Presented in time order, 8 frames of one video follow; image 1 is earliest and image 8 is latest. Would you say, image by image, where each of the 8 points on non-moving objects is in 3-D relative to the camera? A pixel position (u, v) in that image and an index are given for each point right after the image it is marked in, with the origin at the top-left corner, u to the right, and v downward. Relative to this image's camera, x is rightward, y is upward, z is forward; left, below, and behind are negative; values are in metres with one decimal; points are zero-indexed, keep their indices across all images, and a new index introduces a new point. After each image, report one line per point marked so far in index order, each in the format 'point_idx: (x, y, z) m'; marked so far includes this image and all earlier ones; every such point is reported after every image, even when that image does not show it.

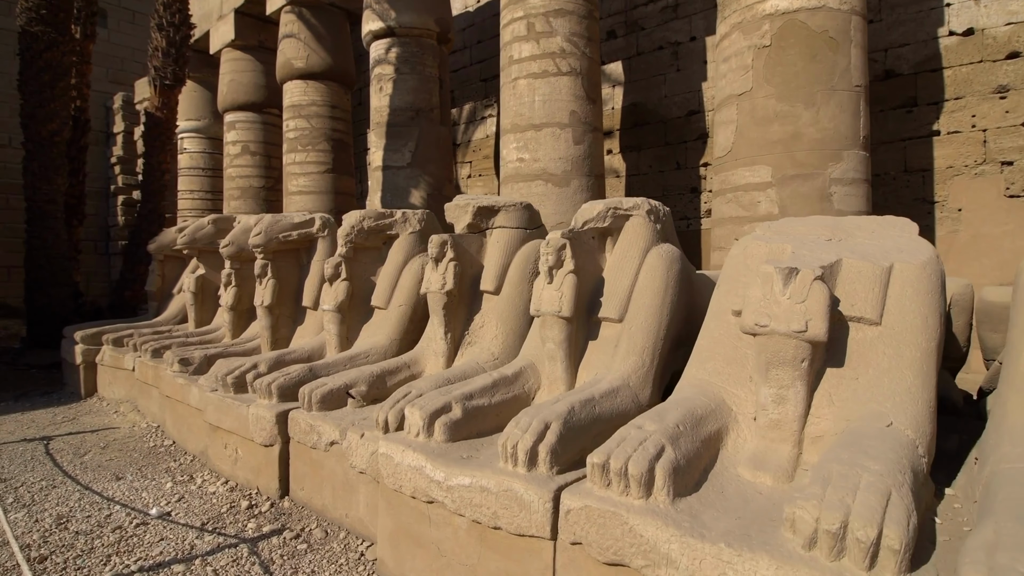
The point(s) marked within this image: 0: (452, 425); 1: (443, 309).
0: (-0.2, -0.5, +2.3) m
1: (-0.3, -0.1, +3.2) m
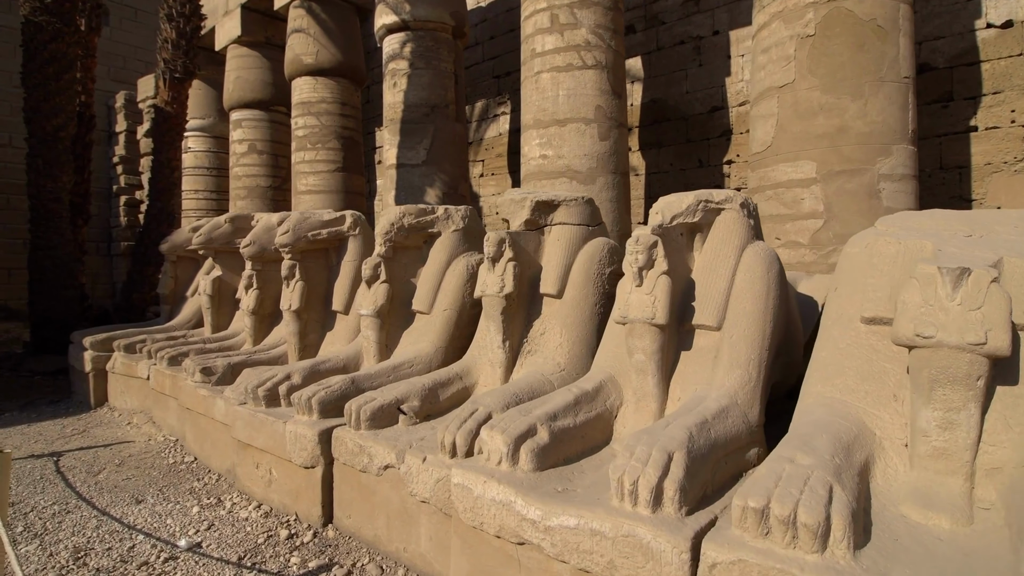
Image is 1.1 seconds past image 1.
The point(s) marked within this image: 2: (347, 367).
0: (+0.1, -0.5, +2.0) m
1: (0.0, -0.1, +2.9) m
2: (-0.9, -0.4, +3.5) m
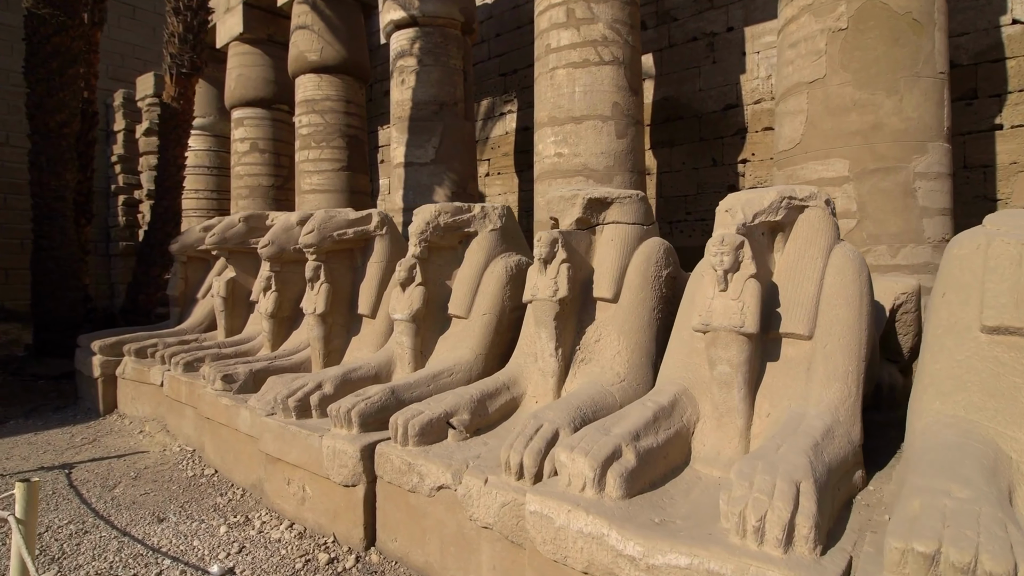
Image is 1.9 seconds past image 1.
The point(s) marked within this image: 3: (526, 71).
0: (+0.3, -0.5, +1.8) m
1: (+0.2, -0.1, +2.7) m
2: (-0.7, -0.5, +3.3) m
3: (+0.2, +3.7, +11.0) m
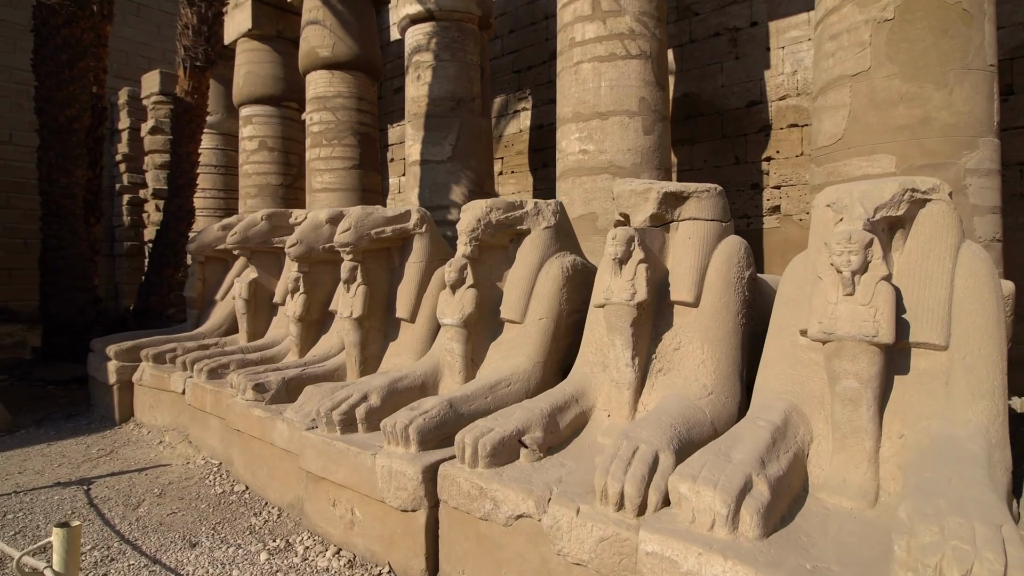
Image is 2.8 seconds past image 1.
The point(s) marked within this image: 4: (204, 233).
0: (+0.6, -0.5, +1.5) m
1: (+0.5, -0.1, +2.4) m
2: (-0.4, -0.5, +3.0) m
3: (+0.4, +3.7, +10.7) m
4: (-2.5, +0.4, +5.1) m
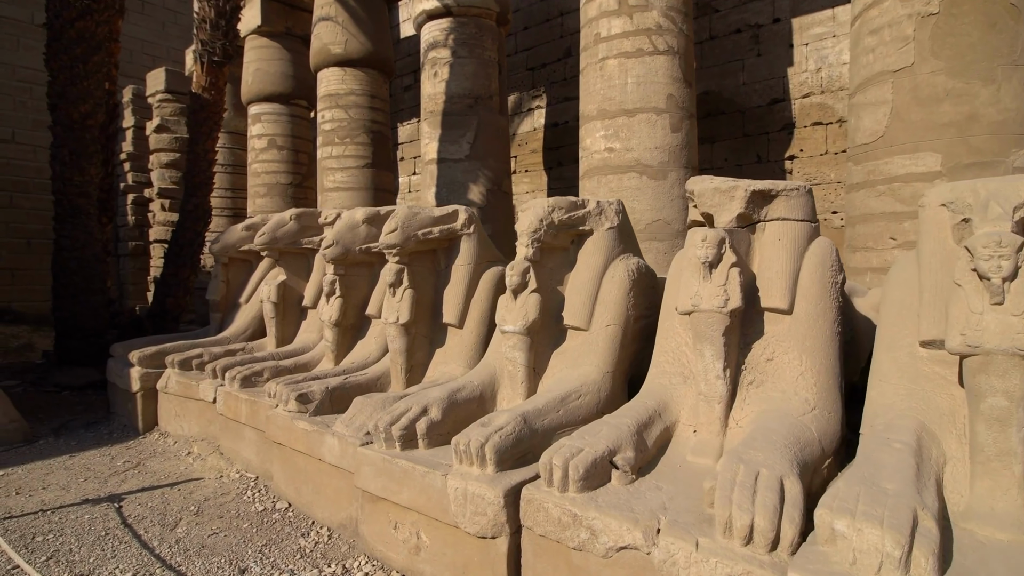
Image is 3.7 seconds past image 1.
0: (+0.9, -0.6, +1.3) m
1: (+0.7, -0.2, +2.2) m
2: (-0.1, -0.5, +2.8) m
3: (+0.7, +3.7, +10.5) m
4: (-2.2, +0.4, +4.9) m
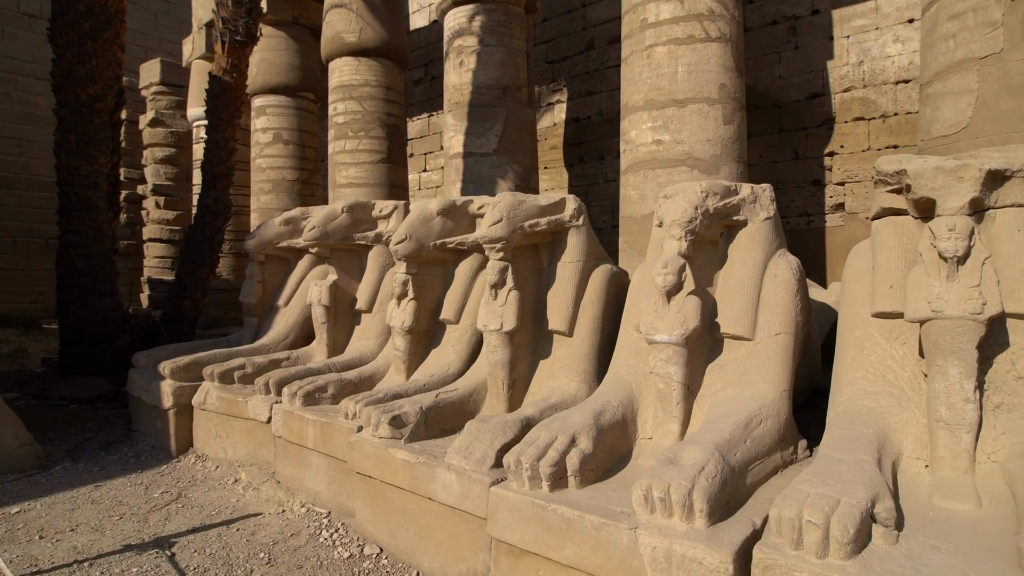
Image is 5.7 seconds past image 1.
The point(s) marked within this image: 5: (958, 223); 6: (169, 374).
0: (+1.5, -0.6, +0.9) m
1: (+1.3, -0.2, +1.8) m
2: (+0.4, -0.5, +2.4) m
3: (+1.0, +3.7, +10.1) m
4: (-1.7, +0.4, +4.3) m
5: (+1.3, +0.2, +1.8) m
6: (-2.0, -0.5, +3.8) m
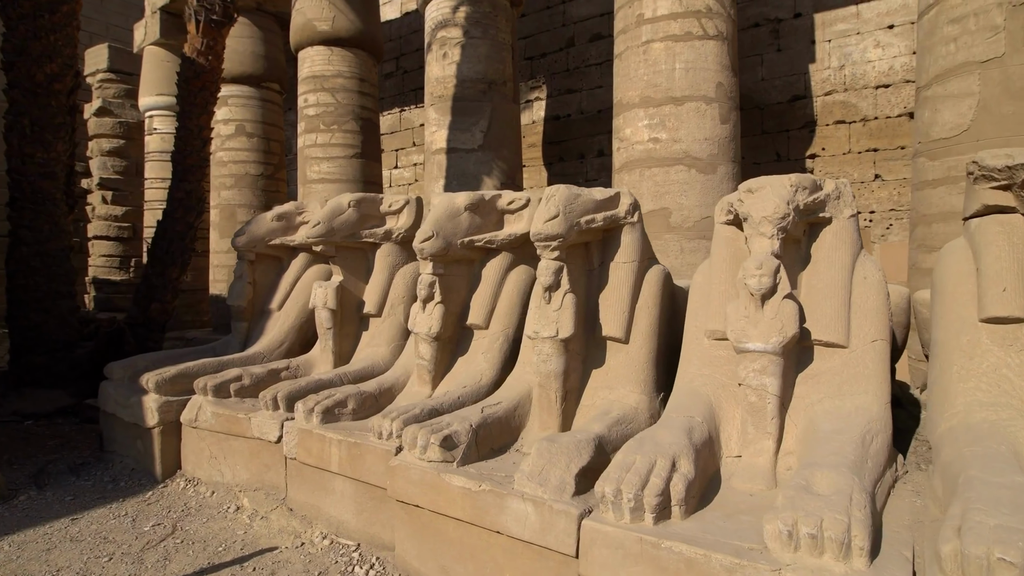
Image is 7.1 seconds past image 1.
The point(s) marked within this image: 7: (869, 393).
0: (+1.8, -0.6, +0.7) m
1: (+1.6, -0.2, +1.6) m
2: (+0.7, -0.5, +2.1) m
3: (+0.7, +3.6, +9.9) m
4: (-1.6, +0.4, +3.9) m
5: (+1.6, +0.2, +1.7) m
6: (-1.9, -0.5, +3.3) m
7: (+1.2, -0.3, +2.0) m
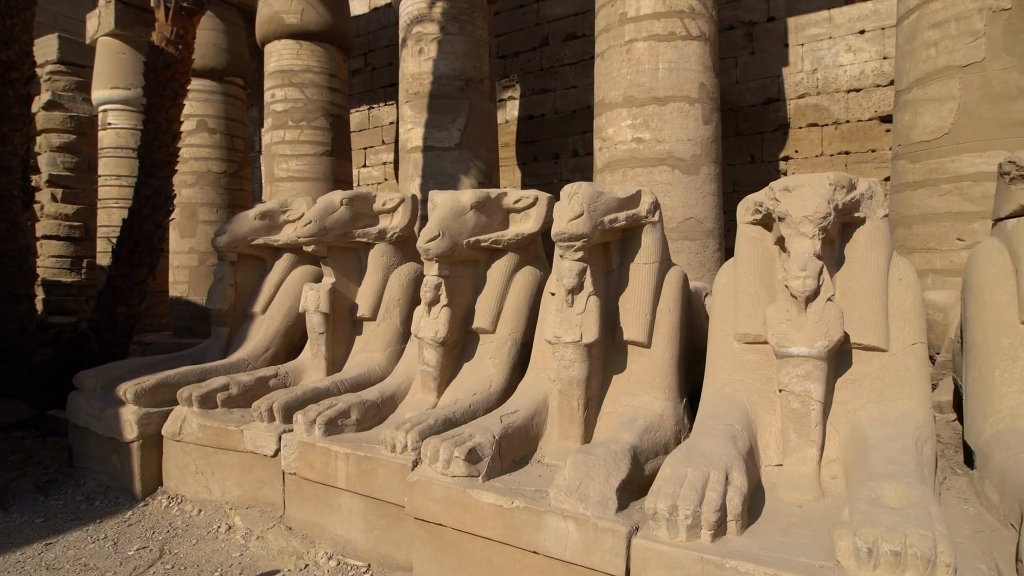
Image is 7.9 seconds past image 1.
0: (+2.0, -0.6, +0.7) m
1: (+1.7, -0.2, +1.6) m
2: (+0.8, -0.5, +2.0) m
3: (+0.3, +3.6, +9.8) m
4: (-1.6, +0.4, +3.7) m
5: (+1.7, +0.2, +1.6) m
6: (-1.9, -0.5, +3.1) m
7: (+1.3, -0.3, +2.0) m
